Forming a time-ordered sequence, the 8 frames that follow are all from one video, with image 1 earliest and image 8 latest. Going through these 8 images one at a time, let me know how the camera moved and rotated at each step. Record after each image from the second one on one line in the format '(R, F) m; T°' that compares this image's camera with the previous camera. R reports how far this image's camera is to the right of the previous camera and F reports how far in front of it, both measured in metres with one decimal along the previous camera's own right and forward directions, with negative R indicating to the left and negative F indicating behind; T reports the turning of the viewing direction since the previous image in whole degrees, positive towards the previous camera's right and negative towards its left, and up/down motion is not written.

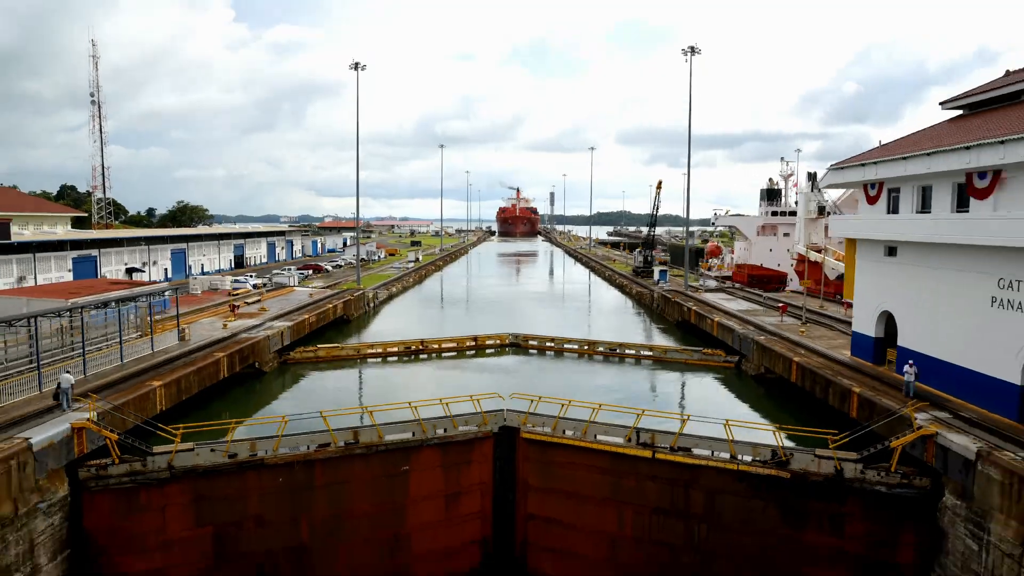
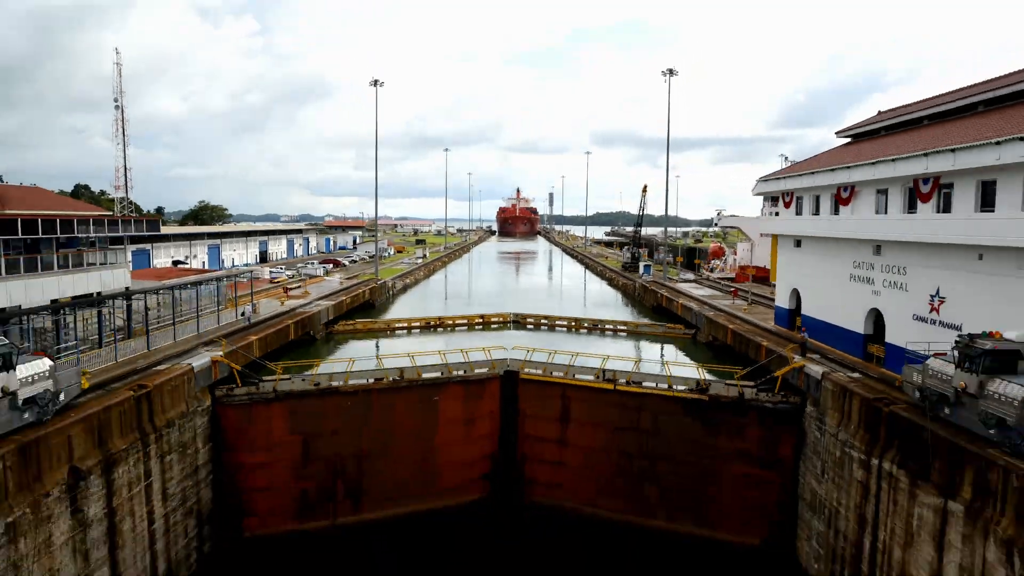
(-0.1, -4.0) m; 0°
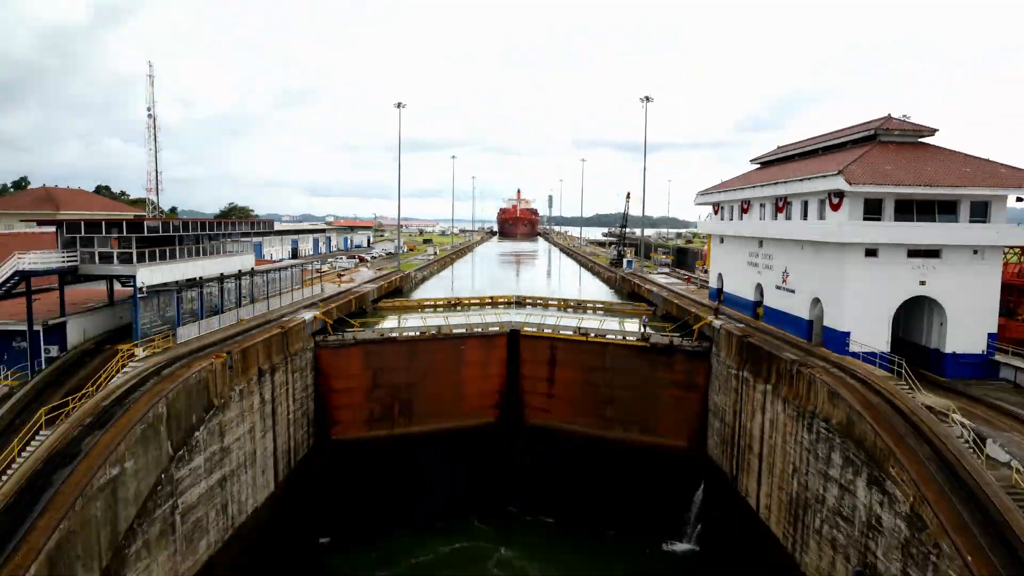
(-0.1, -6.1) m; 0°
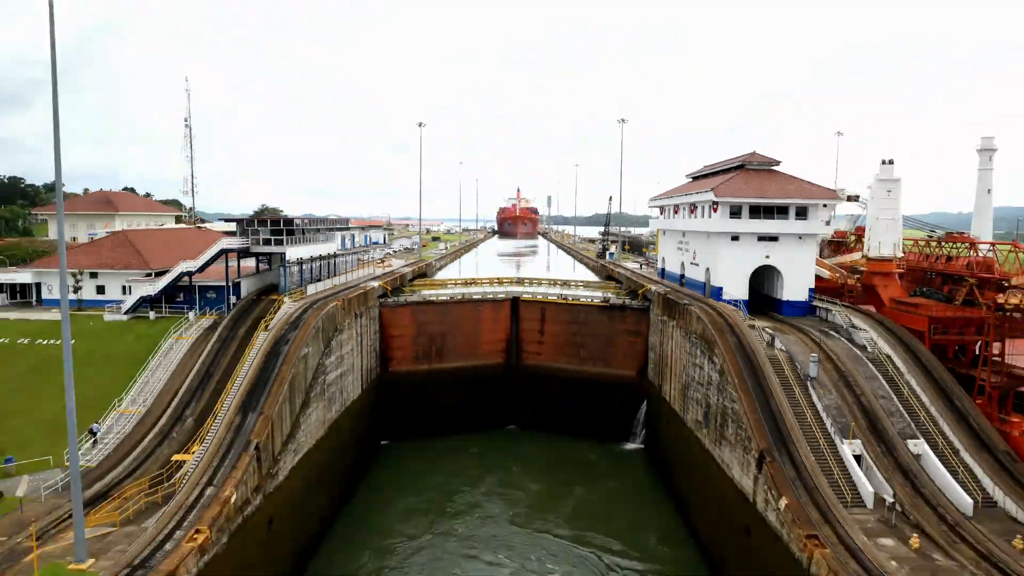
(-0.1, -8.6) m; 0°
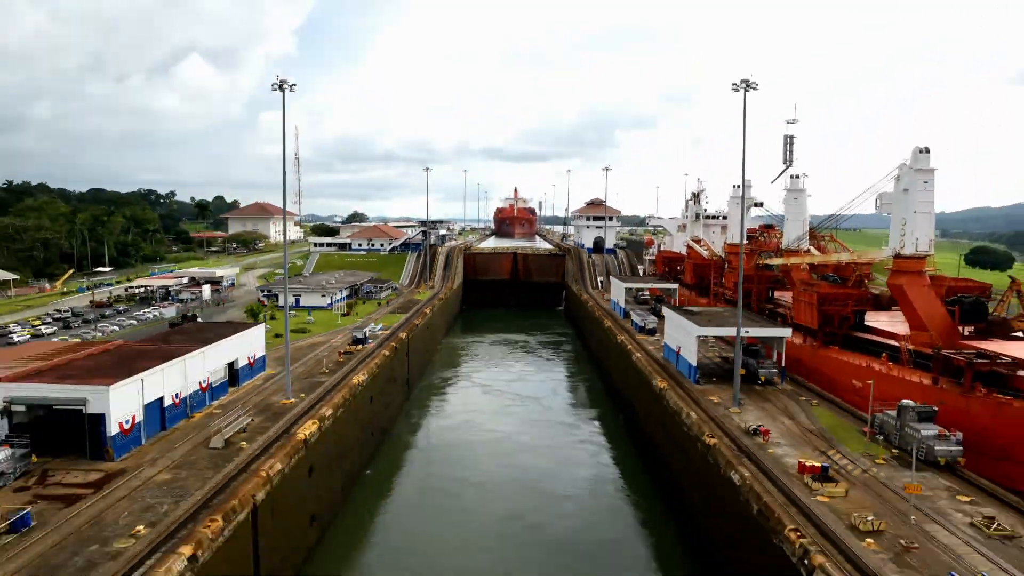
(-0.6, -43.9) m; 0°
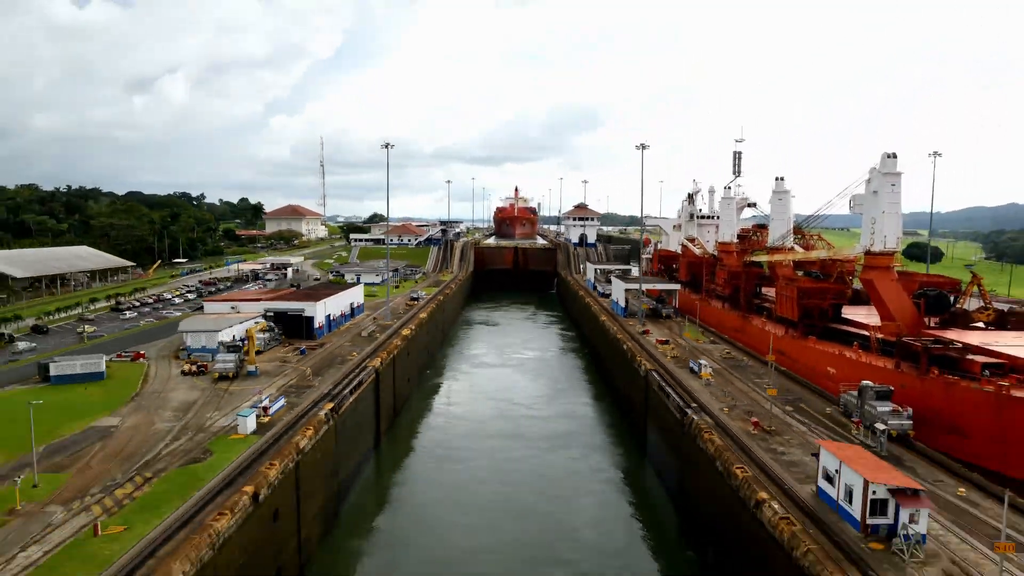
(-0.1, -16.1) m; 0°
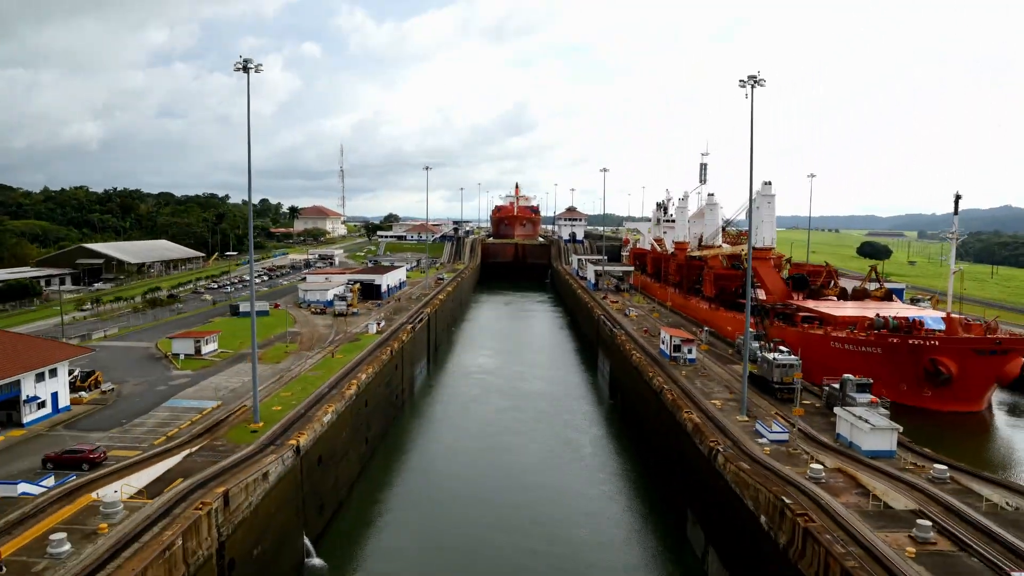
(-0.1, -15.5) m; 0°
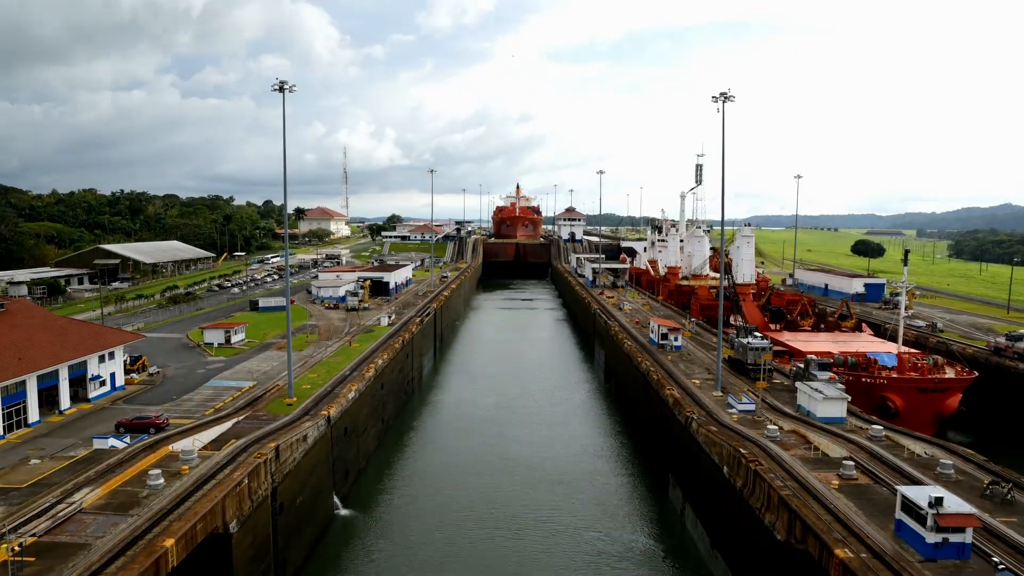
(0.0, -2.6) m; 0°
